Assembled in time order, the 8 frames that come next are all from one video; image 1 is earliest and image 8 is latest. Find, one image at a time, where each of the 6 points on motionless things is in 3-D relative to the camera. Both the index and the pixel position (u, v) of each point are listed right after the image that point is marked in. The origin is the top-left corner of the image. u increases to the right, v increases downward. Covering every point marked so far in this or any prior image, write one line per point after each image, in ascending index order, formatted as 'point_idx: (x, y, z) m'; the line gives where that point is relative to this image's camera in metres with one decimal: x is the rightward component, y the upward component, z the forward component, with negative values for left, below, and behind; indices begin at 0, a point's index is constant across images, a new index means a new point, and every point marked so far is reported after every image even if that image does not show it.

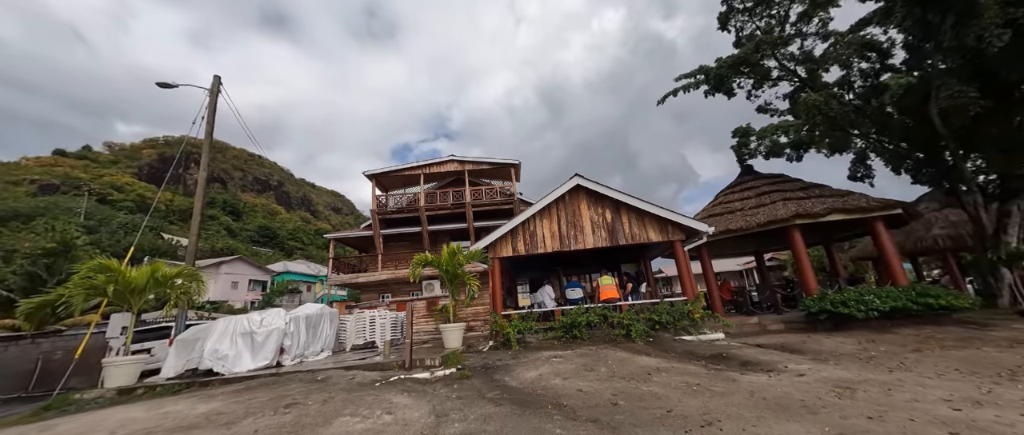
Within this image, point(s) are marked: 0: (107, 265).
0: (-8.2, -0.9, +6.4) m
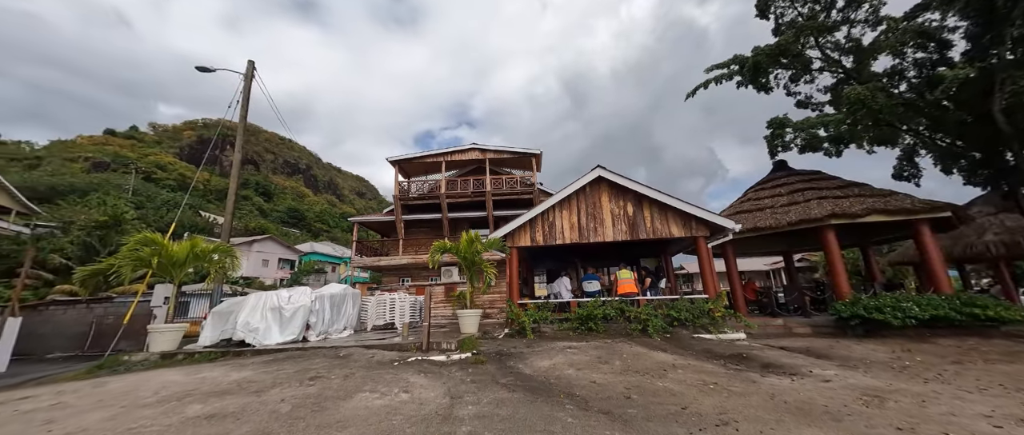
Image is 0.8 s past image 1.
0: (-7.8, -0.4, +6.8) m
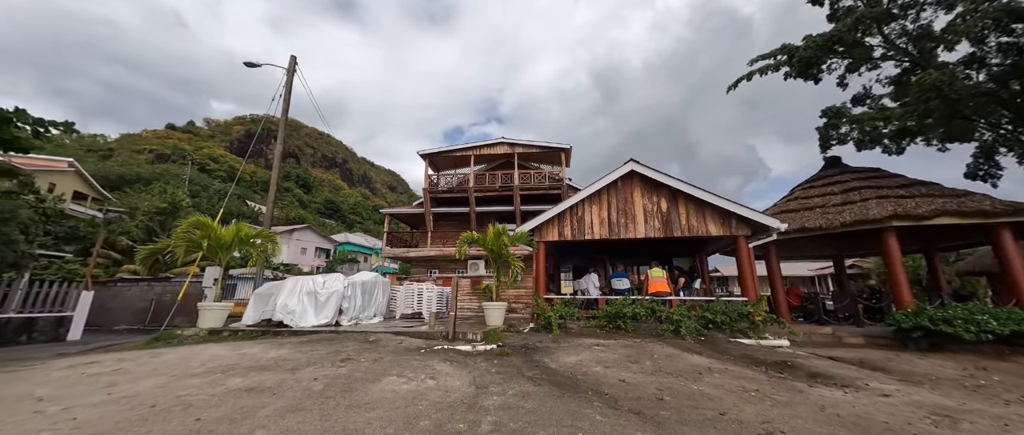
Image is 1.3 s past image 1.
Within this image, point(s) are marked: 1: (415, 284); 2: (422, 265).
0: (-7.2, -0.1, +7.3) m
1: (-3.4, -2.3, +11.0) m
2: (-4.8, -2.5, +17.0) m
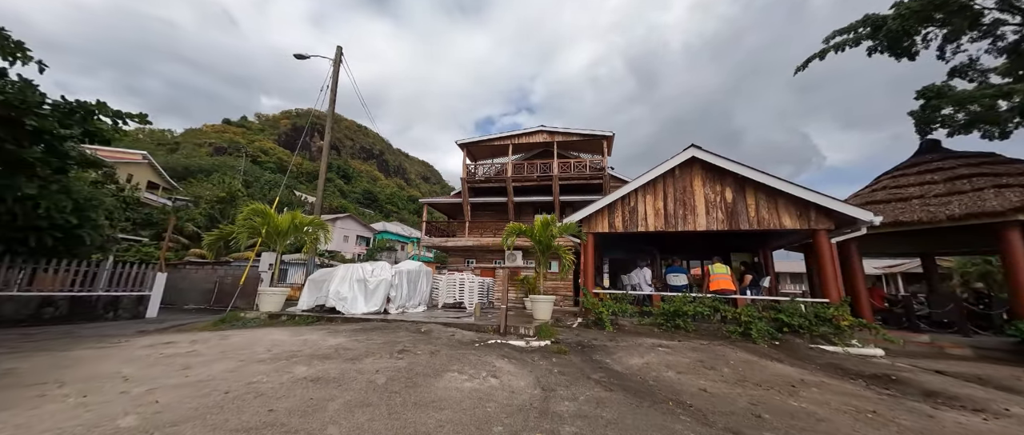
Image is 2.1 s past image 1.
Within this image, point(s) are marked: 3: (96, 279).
0: (-6.1, +0.2, +7.6) m
1: (-1.9, -1.9, +11.0) m
2: (-2.8, -2.0, +17.1) m
3: (-11.3, -1.7, +8.8) m
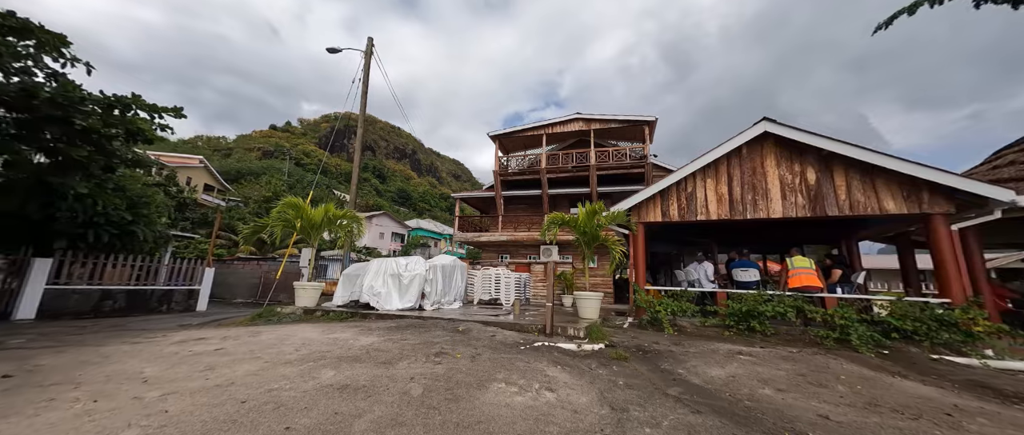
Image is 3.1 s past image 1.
0: (-5.1, +0.3, +7.5) m
1: (-0.7, -1.7, +10.5) m
2: (-1.0, -1.7, +16.7) m
3: (-10.3, -1.6, +9.2) m
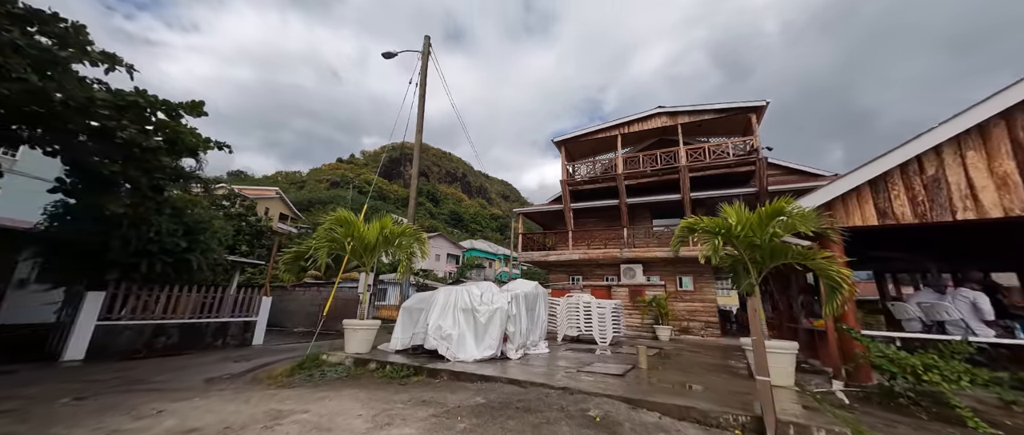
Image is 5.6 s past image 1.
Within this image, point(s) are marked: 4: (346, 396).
0: (-3.2, 0.0, +6.0) m
1: (+1.7, -2.0, +8.2) m
2: (+2.4, -2.4, +14.4) m
3: (-7.9, -2.3, +8.3) m
4: (-1.9, -2.0, +3.6) m
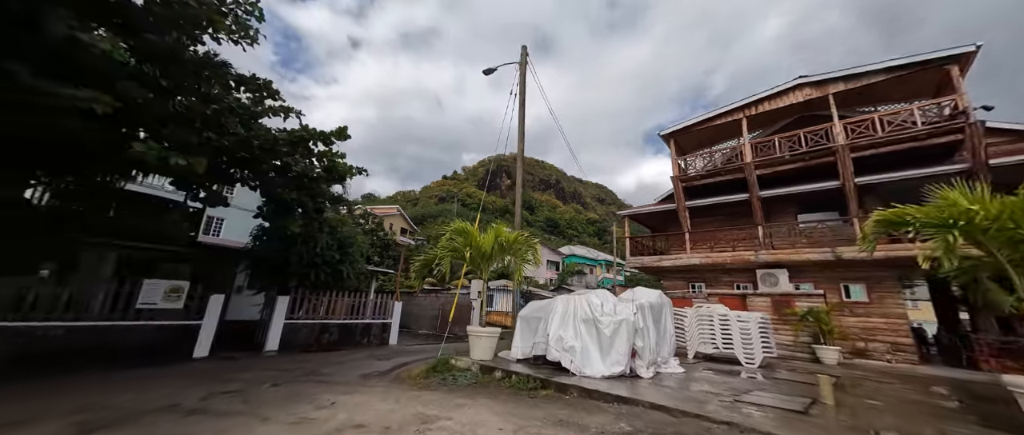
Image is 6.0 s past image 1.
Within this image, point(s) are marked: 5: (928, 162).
0: (-1.0, -0.2, +6.3) m
1: (+4.4, -2.0, +6.9) m
2: (+6.7, -2.4, +12.7) m
3: (-4.8, -2.8, +9.8) m
4: (-0.3, -2.1, +3.5) m
5: (+13.1, +1.9, +10.0) m
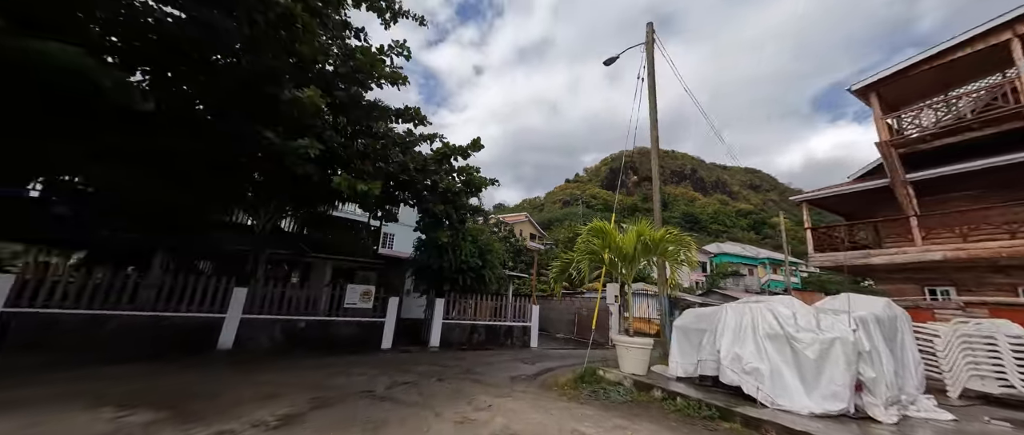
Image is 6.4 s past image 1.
0: (+1.5, -0.2, +5.9) m
1: (+6.9, -1.5, +4.4) m
2: (+11.3, -1.7, +8.9) m
3: (-0.5, -3.1, +10.4) m
4: (+1.3, -2.0, +3.0) m
5: (+15.8, +3.1, +4.1) m
